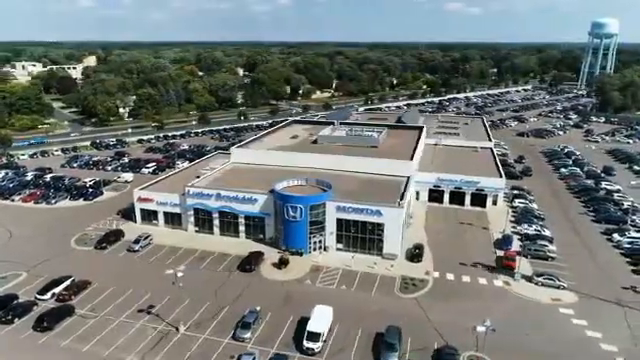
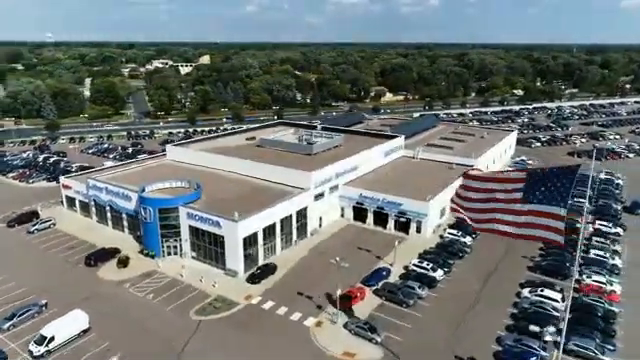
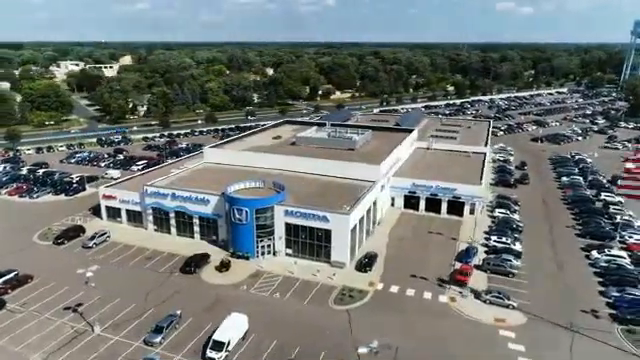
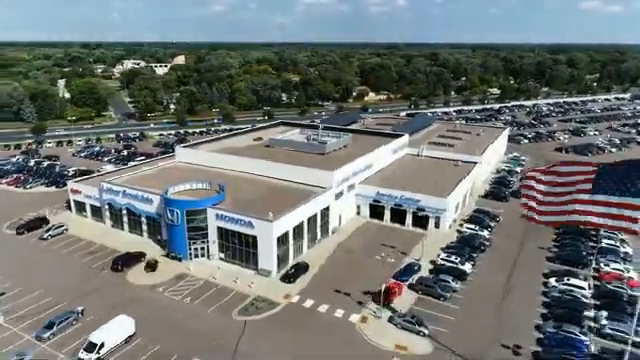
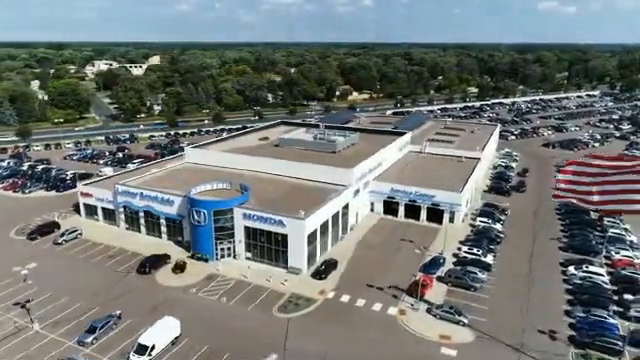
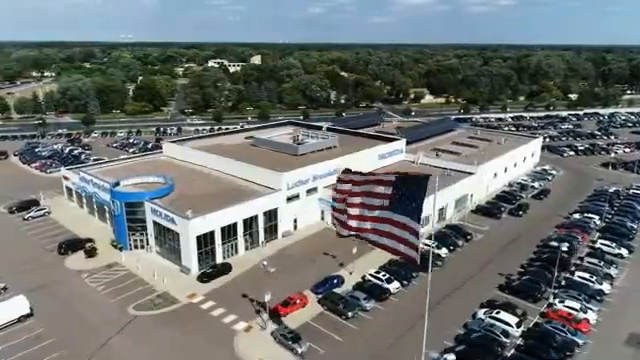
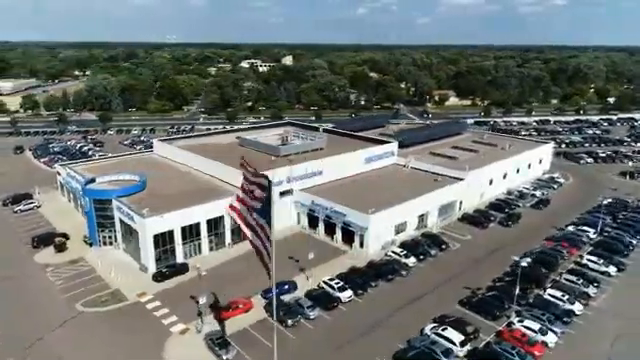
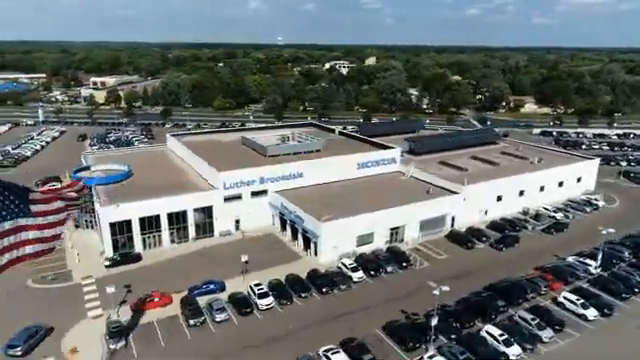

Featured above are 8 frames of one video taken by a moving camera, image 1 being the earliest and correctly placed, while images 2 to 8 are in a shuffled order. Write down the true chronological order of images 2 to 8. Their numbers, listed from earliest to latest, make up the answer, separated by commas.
3, 5, 4, 2, 6, 7, 8
